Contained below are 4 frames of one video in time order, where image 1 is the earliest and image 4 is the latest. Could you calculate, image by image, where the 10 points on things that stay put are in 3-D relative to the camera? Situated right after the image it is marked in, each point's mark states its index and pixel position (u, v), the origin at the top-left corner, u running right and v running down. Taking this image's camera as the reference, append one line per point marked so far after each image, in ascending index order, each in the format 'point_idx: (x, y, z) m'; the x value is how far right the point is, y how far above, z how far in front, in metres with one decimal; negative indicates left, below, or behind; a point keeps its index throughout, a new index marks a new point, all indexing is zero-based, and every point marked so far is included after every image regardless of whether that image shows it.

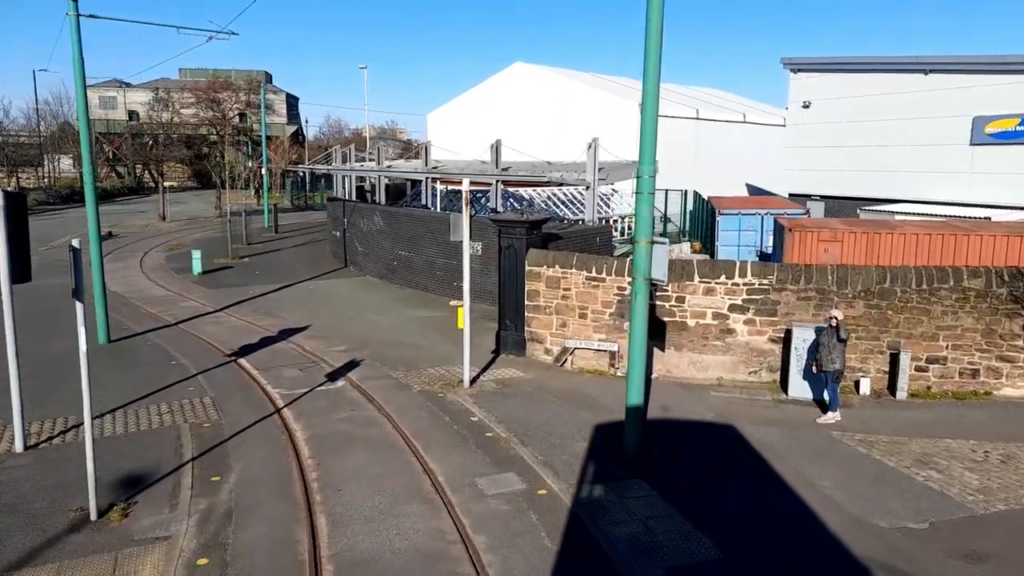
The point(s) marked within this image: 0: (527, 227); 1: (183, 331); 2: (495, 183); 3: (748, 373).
0: (+0.2, +1.0, +12.3) m
1: (-6.7, -0.9, +15.0) m
2: (-0.4, +2.5, +17.8) m
3: (+3.5, -1.3, +11.1) m
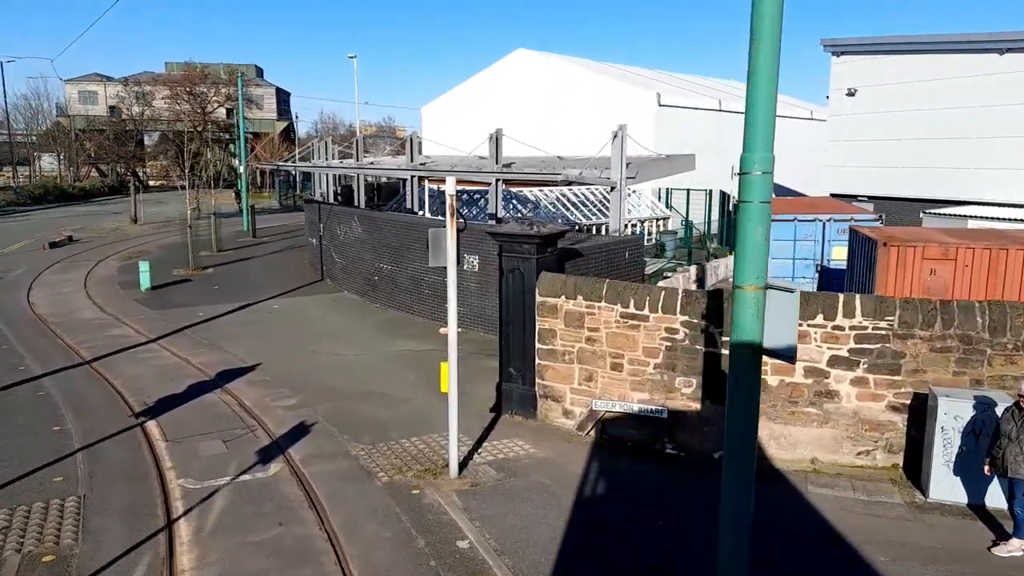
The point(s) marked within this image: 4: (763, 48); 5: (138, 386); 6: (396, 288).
0: (+0.3, +0.5, +9.0) m
1: (-6.6, -1.3, +11.7) m
2: (-0.3, +2.1, +14.5) m
3: (+3.6, -1.7, +7.8) m
4: (+1.4, +1.4, +4.2) m
5: (-5.6, -1.5, +11.0) m
6: (-2.5, 0.0, +16.0) m
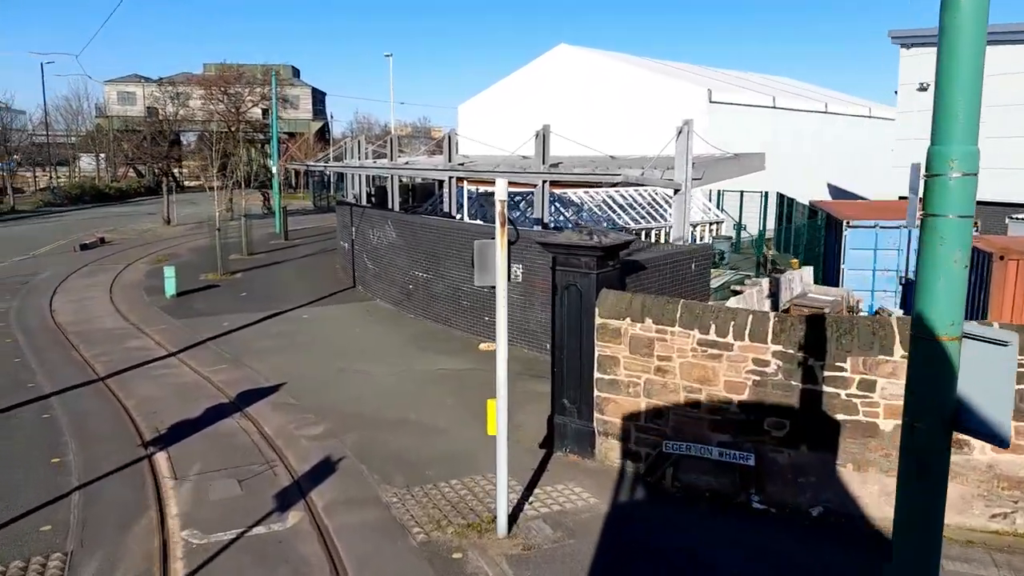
0: (+0.9, +0.3, +7.7) m
1: (-5.9, -1.5, +10.7) m
2: (+0.5, +1.8, +13.3) m
3: (+4.1, -2.0, +6.4) m
4: (+1.8, +1.2, +2.9) m
5: (-4.9, -1.6, +10.0) m
6: (-1.6, -0.2, +14.8) m
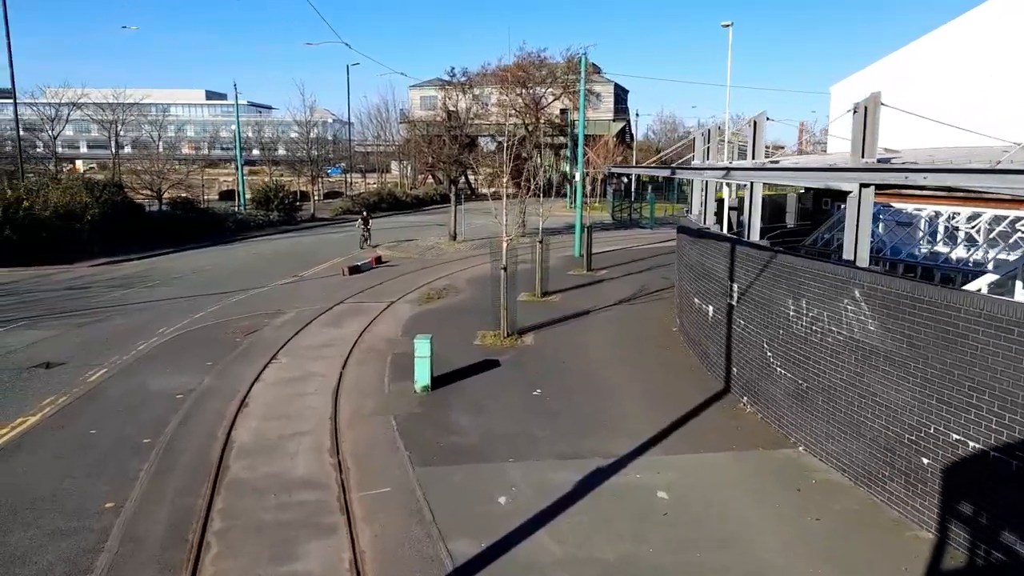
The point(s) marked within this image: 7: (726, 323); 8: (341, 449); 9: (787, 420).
0: (+3.6, -1.2, -2.1) m
1: (-1.8, -2.7, +3.1) m
2: (+5.3, +0.2, +3.2) m
3: (+6.0, -3.7, -4.5) m
4: (+2.8, -0.3, -6.9) m
5: (-1.1, -2.9, +2.1) m
6: (+3.8, -1.7, +5.4) m
7: (+3.1, -0.5, +10.6) m
8: (-2.0, -1.9, +8.5) m
9: (+3.2, -1.5, +8.6) m
